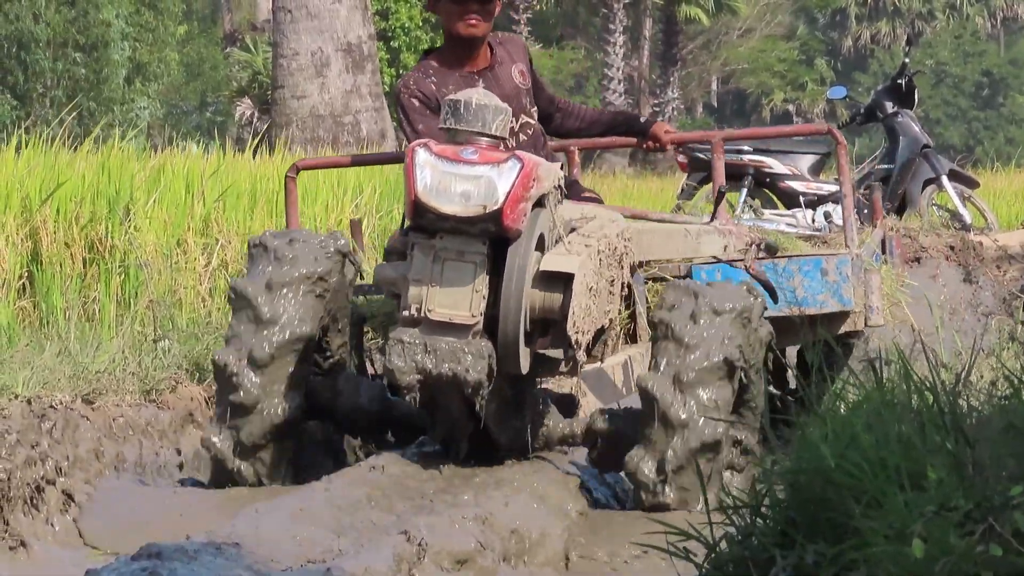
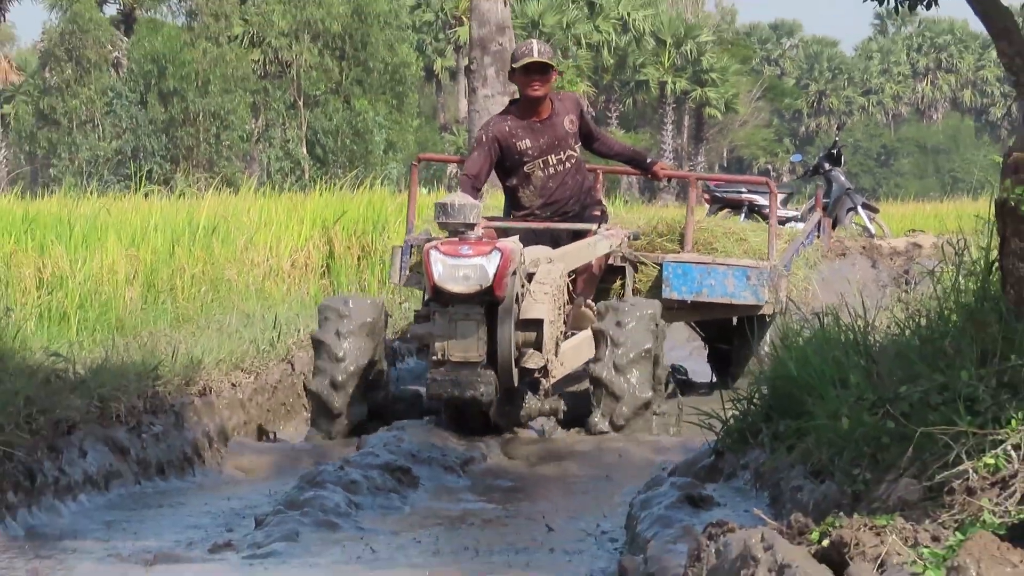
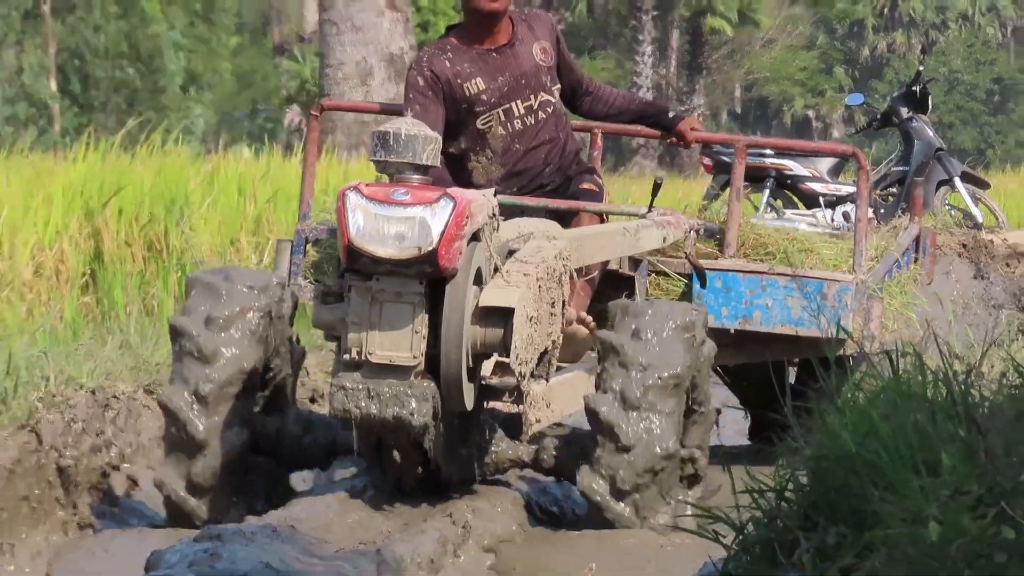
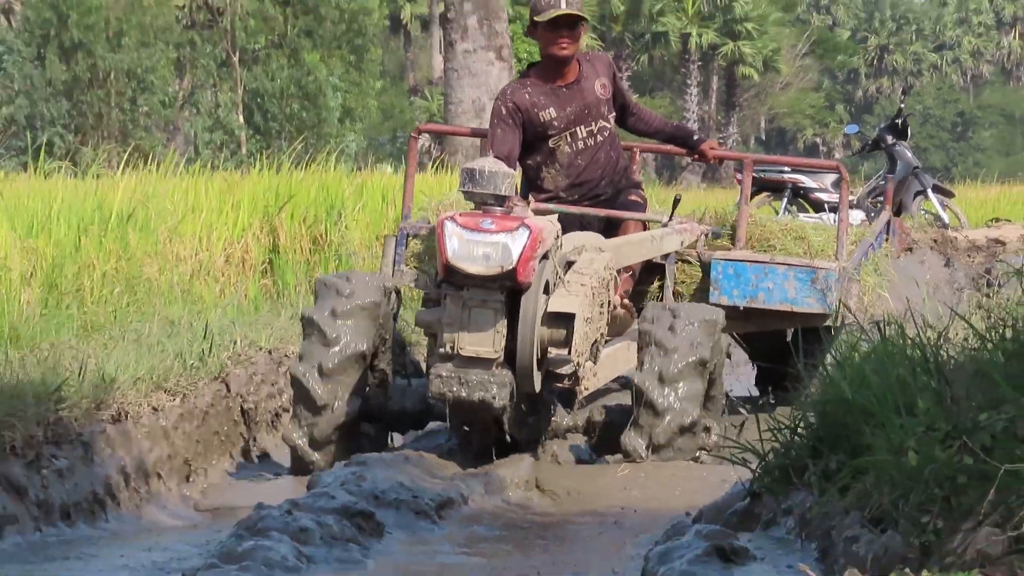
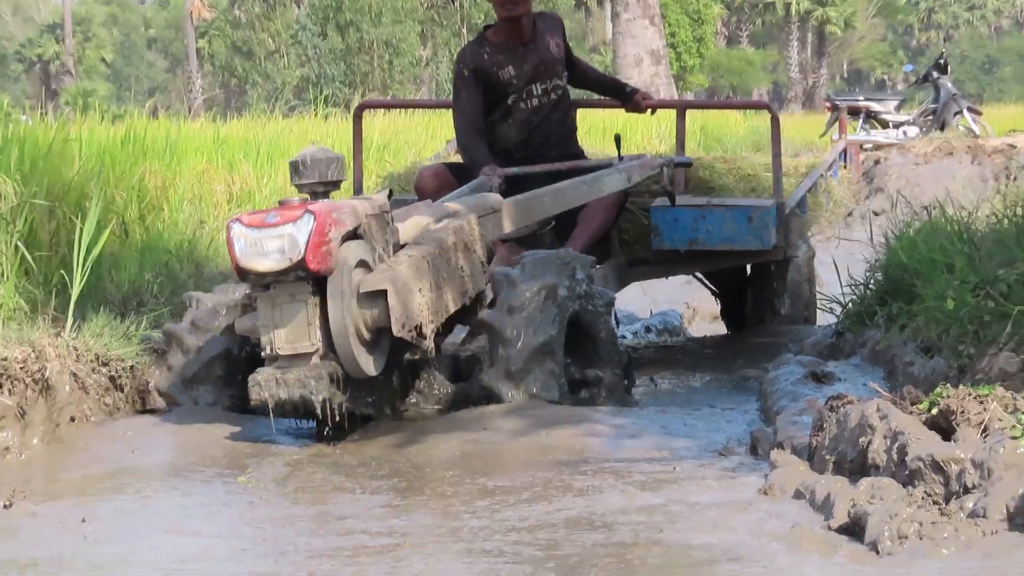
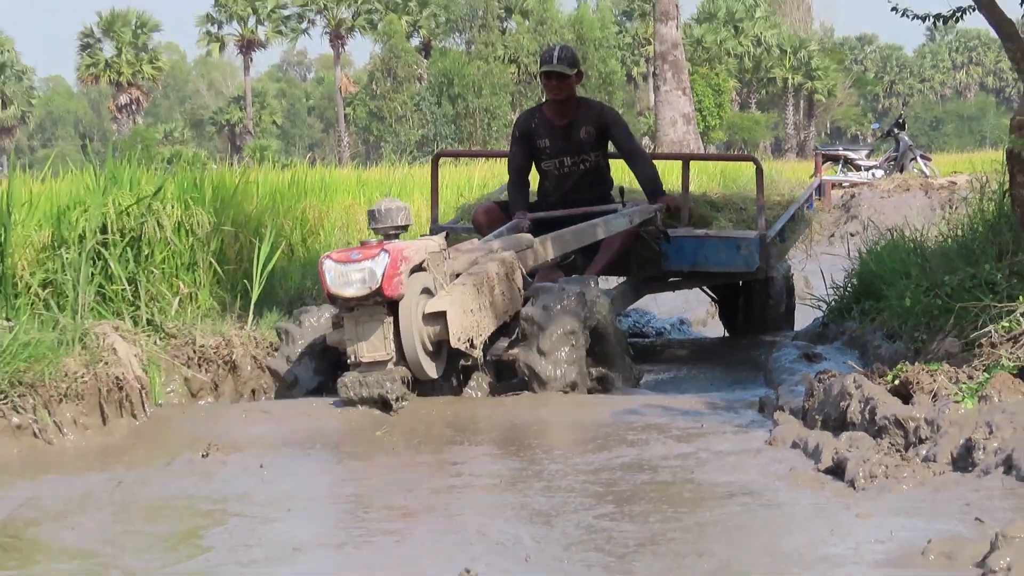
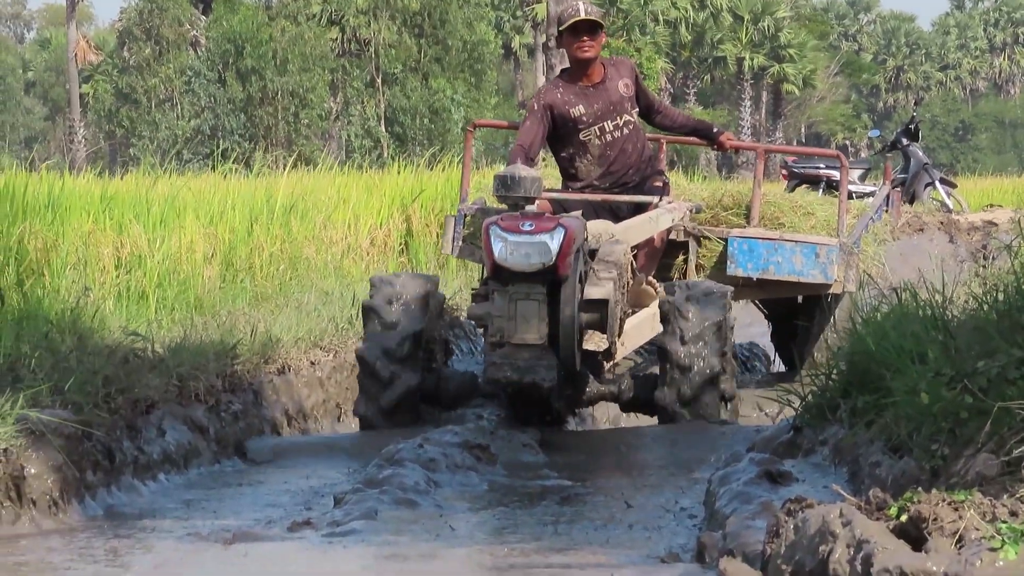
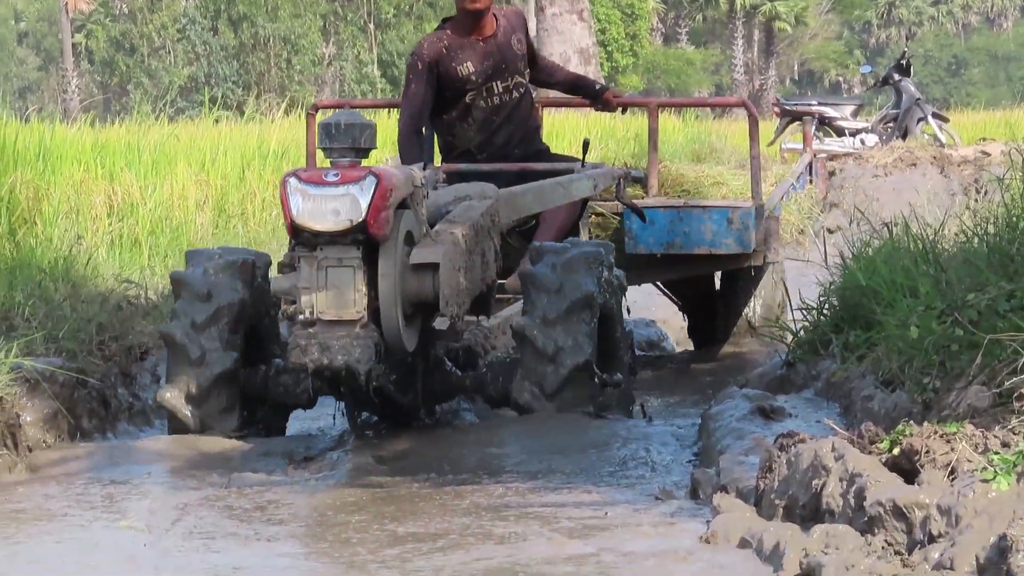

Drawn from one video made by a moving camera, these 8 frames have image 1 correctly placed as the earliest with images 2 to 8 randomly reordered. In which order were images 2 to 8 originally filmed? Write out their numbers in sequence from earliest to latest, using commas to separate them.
3, 4, 2, 7, 8, 5, 6
